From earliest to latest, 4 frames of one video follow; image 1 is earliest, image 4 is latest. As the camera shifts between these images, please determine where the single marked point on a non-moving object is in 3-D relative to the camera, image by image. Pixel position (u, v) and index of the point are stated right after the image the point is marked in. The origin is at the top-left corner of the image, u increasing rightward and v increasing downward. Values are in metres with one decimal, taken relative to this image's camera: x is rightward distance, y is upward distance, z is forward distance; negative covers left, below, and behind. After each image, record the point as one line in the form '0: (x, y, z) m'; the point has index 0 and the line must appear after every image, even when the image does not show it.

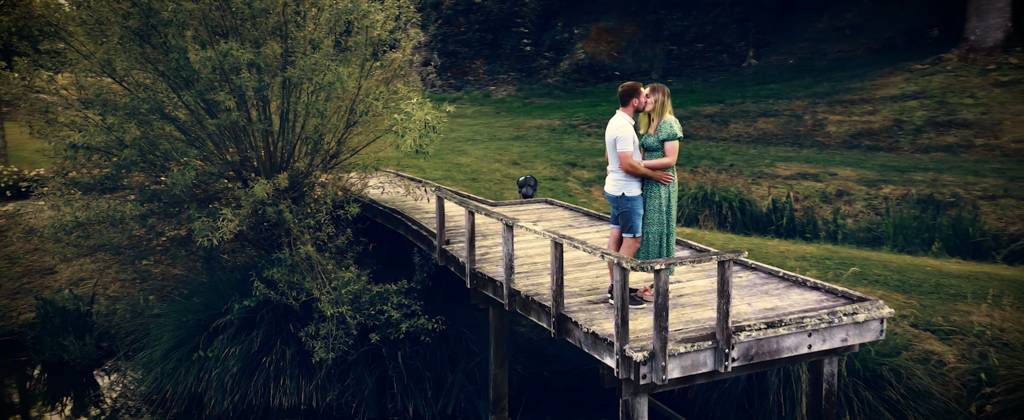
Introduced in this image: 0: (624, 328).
0: (+0.8, -0.9, +6.3) m
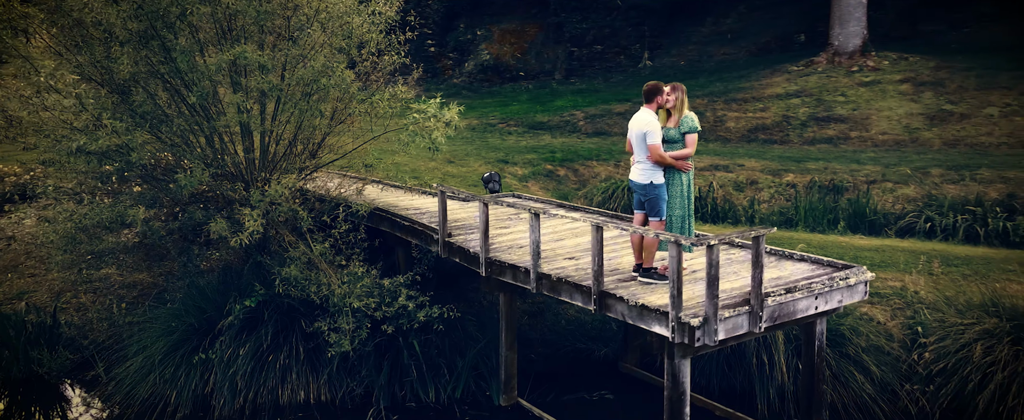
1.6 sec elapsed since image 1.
0: (+1.5, -0.8, +7.2) m
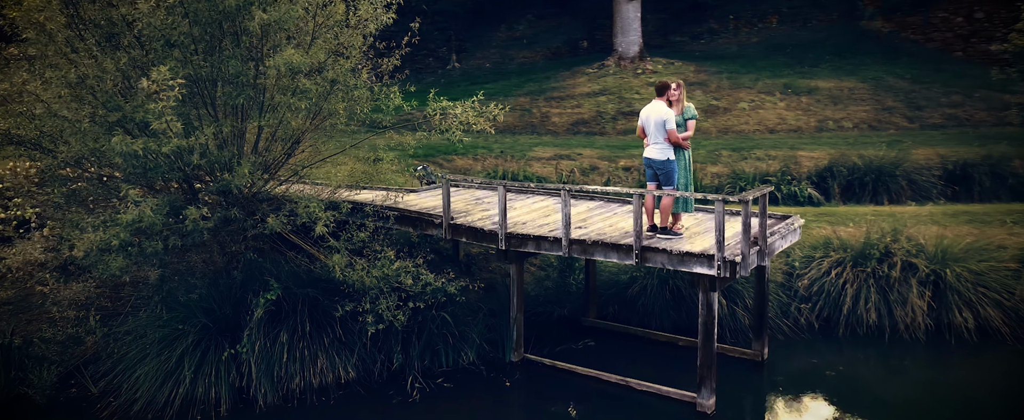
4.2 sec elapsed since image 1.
0: (+2.5, -0.4, +9.6) m
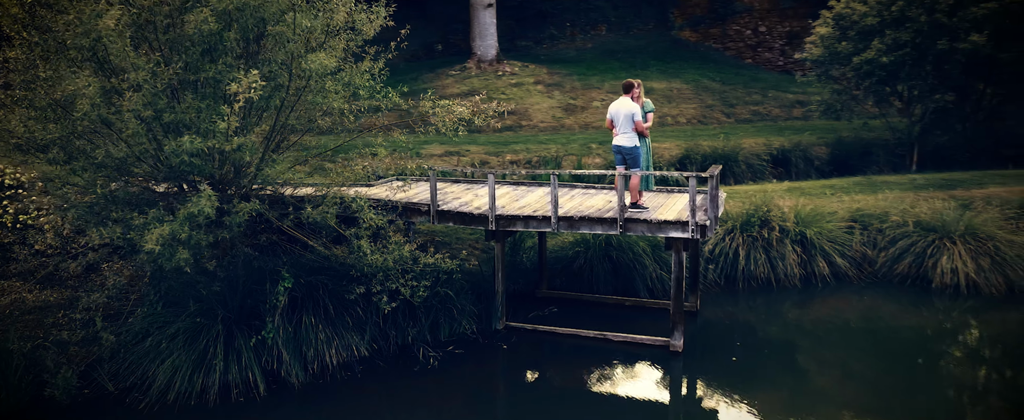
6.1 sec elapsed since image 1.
0: (+2.7, 0.0, +11.9) m
